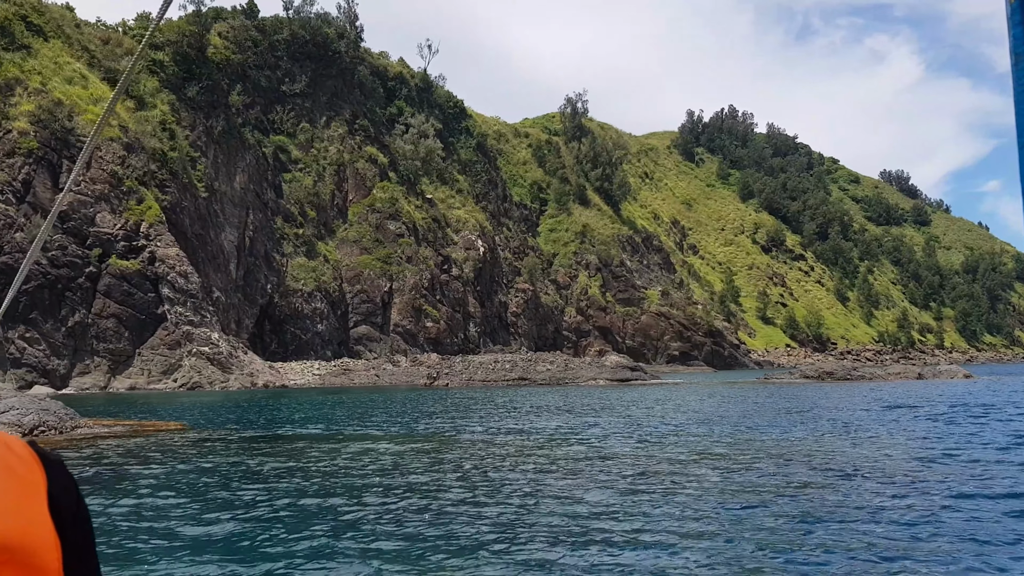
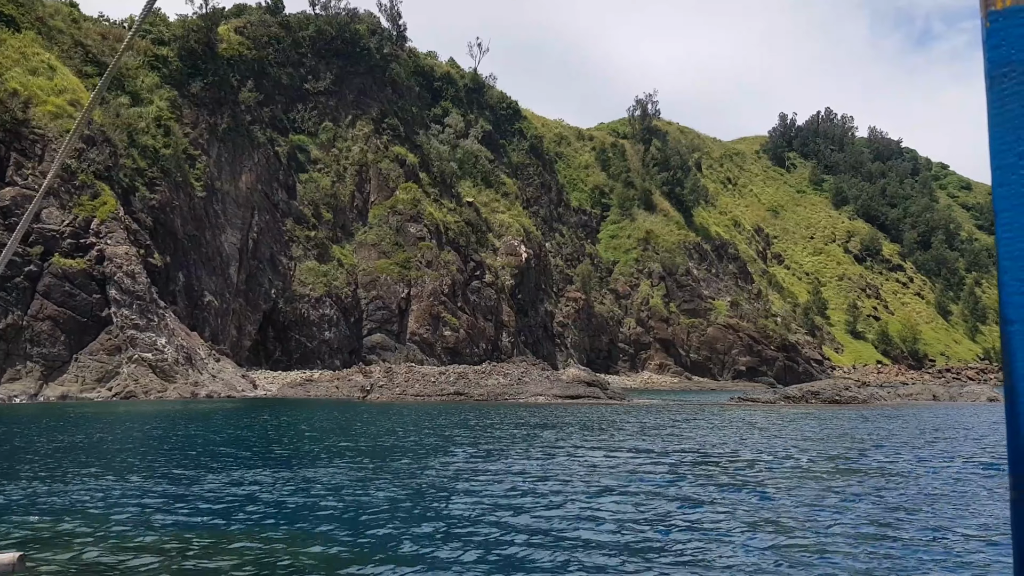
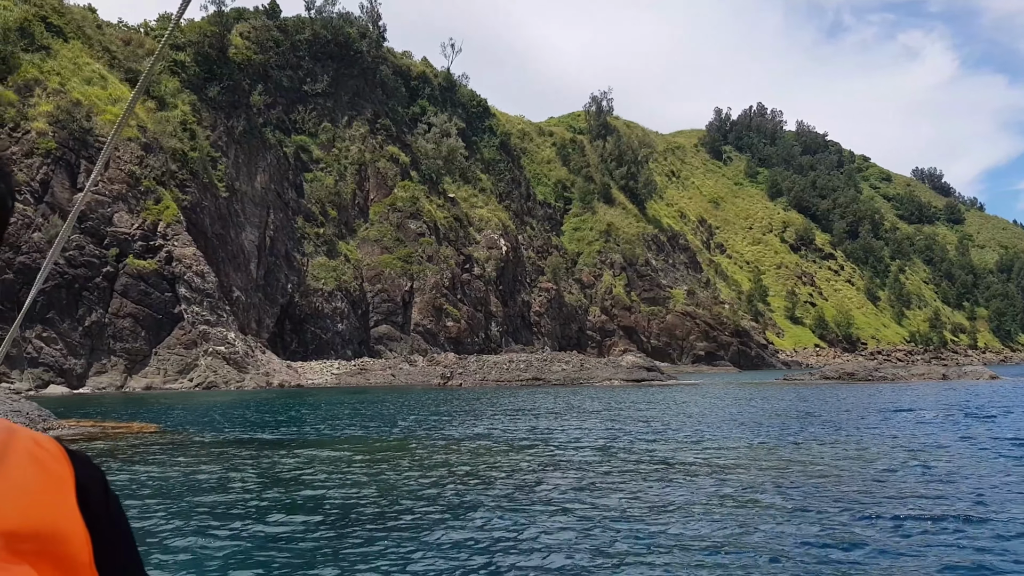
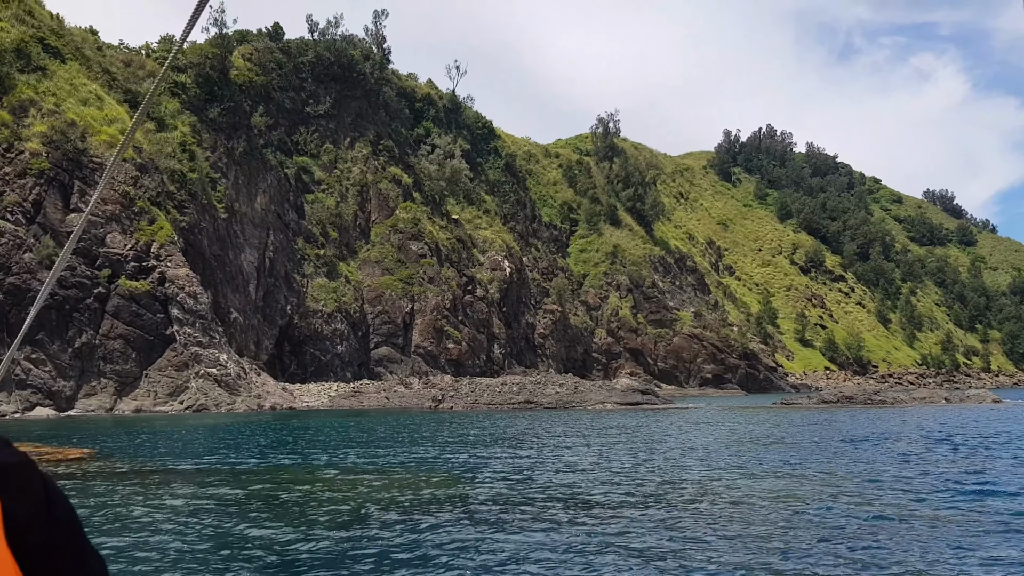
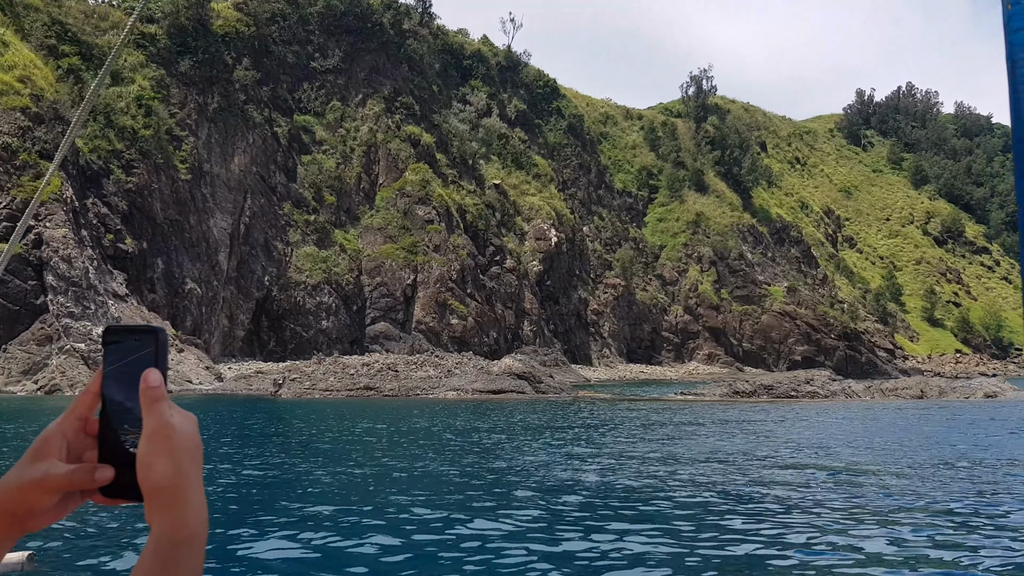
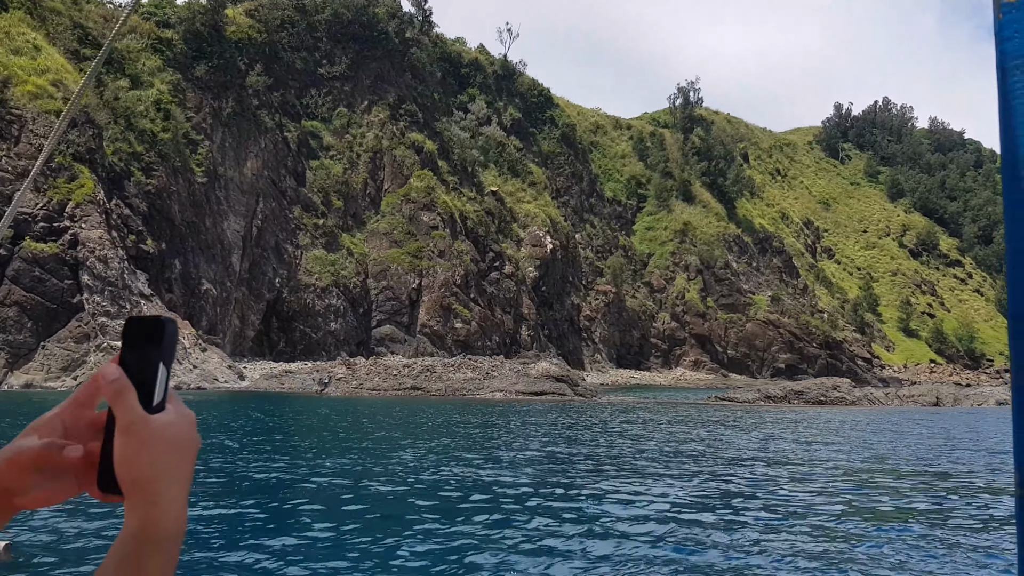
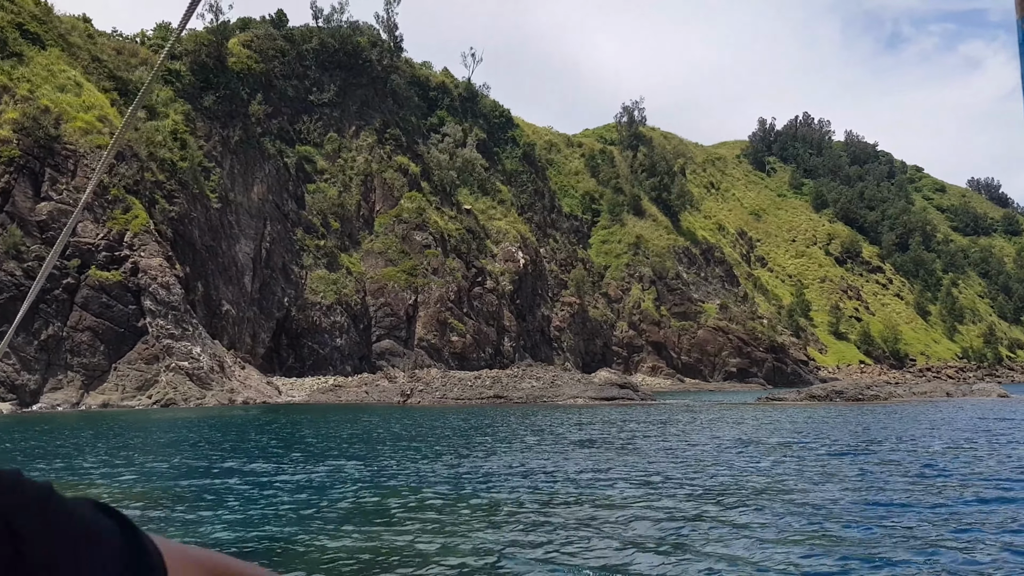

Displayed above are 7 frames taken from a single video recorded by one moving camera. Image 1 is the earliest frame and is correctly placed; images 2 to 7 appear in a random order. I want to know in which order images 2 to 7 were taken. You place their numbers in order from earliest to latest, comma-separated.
3, 4, 7, 2, 6, 5
